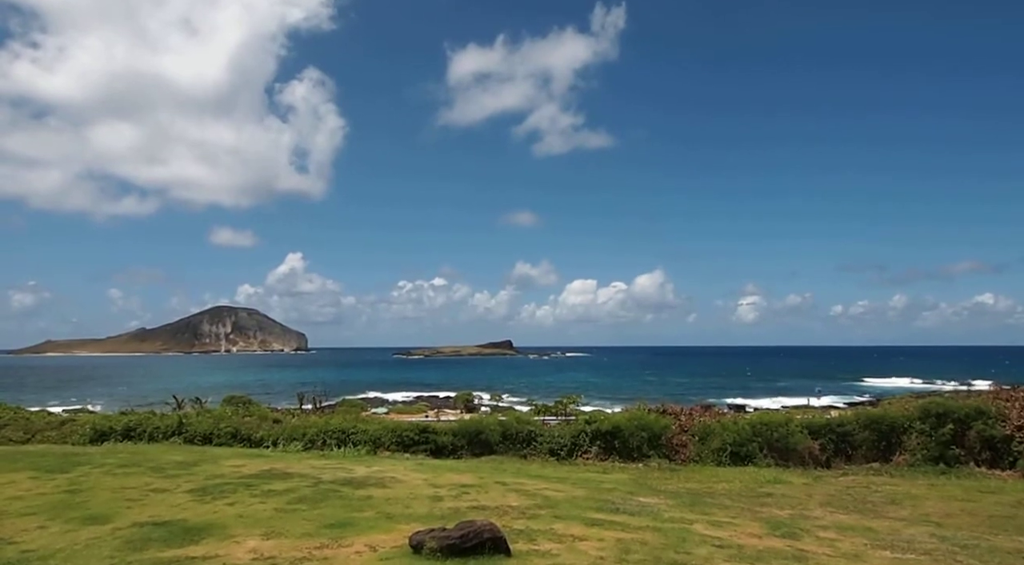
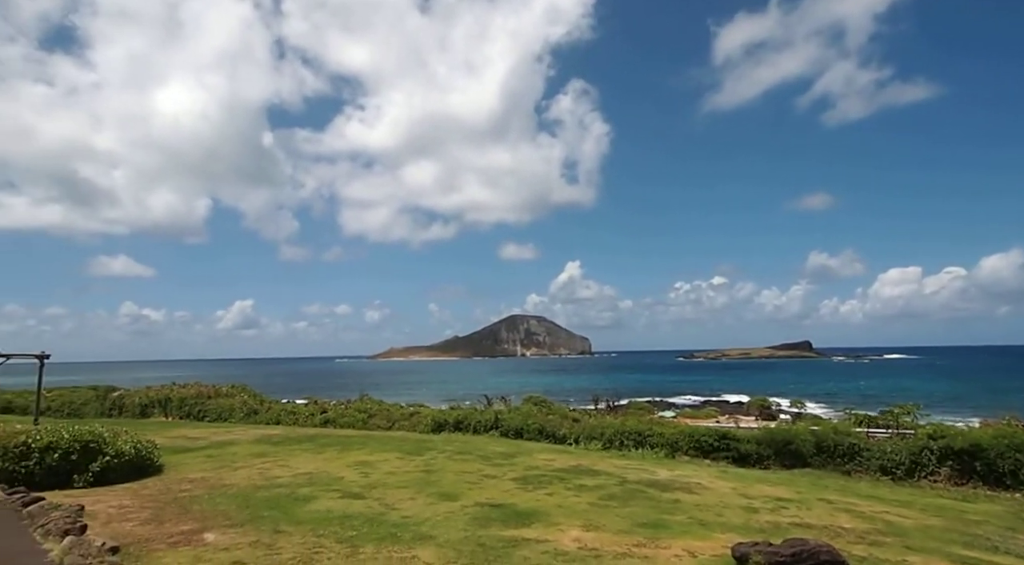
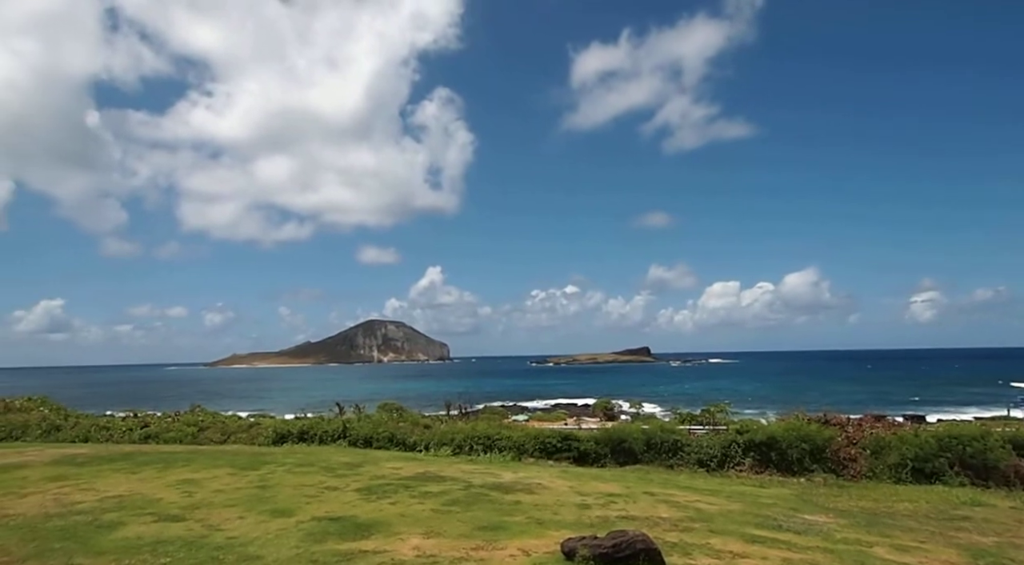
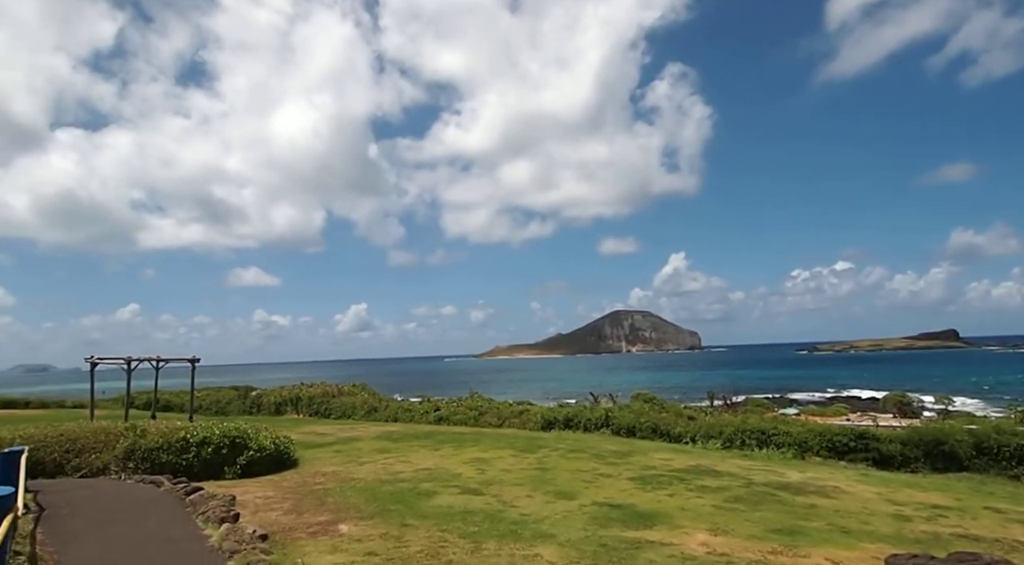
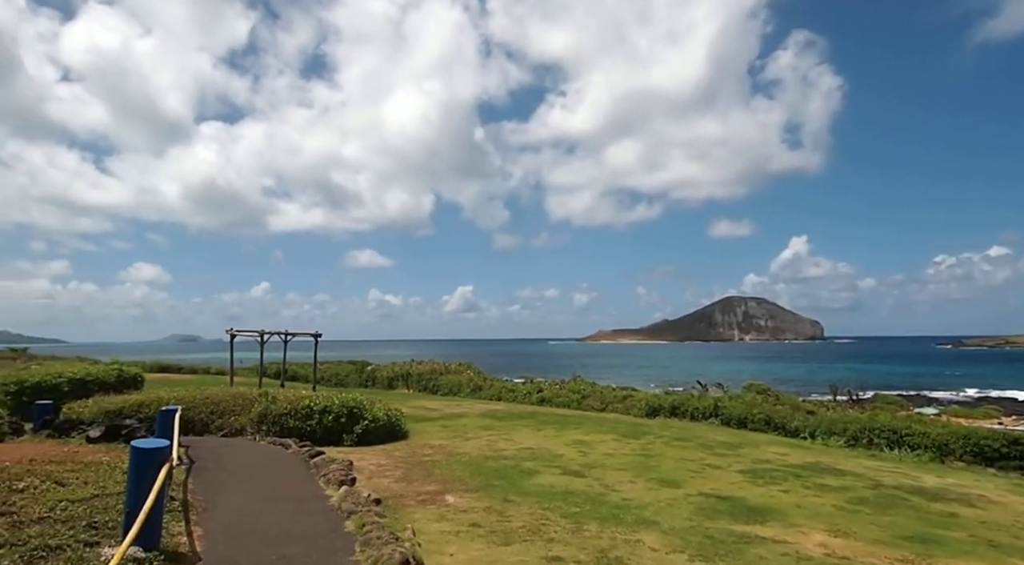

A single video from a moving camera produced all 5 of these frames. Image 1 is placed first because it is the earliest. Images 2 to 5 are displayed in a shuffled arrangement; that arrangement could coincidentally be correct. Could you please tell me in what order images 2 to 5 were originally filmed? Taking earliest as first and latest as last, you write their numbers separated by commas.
3, 2, 4, 5
